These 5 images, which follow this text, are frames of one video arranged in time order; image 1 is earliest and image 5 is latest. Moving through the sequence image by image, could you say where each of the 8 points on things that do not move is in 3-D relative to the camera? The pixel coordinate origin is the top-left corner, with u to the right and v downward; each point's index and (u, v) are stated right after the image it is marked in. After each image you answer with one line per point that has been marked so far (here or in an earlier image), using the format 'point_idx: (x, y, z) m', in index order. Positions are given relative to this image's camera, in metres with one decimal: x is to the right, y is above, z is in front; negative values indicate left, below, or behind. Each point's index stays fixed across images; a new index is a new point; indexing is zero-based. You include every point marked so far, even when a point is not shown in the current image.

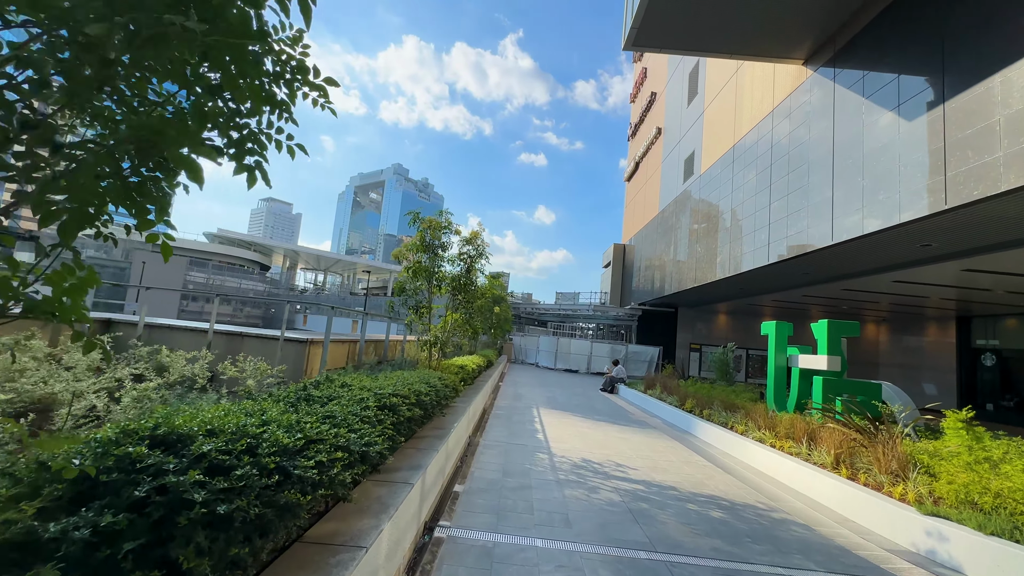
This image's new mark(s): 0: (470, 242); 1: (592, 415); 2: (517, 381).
0: (-0.7, +0.8, +7.5) m
1: (+1.9, -3.0, +10.8) m
2: (+0.2, -3.6, +17.3) m
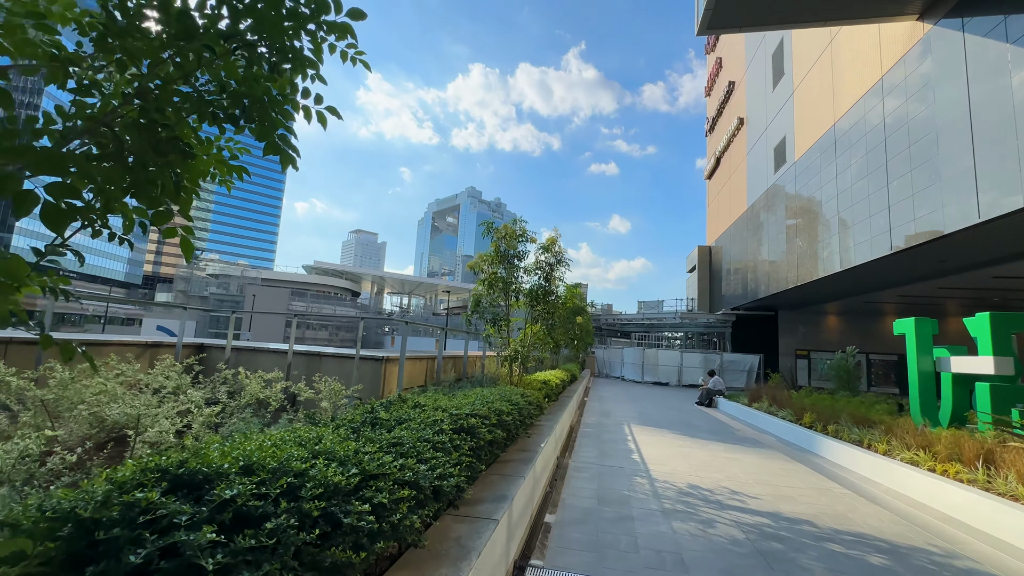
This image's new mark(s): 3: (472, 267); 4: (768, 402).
0: (+0.5, +0.6, +7.0) m
1: (+3.9, -3.1, +9.7) m
2: (+3.3, -3.9, +16.4) m
3: (-0.7, +0.4, +7.0) m
4: (+6.8, -3.0, +12.0) m
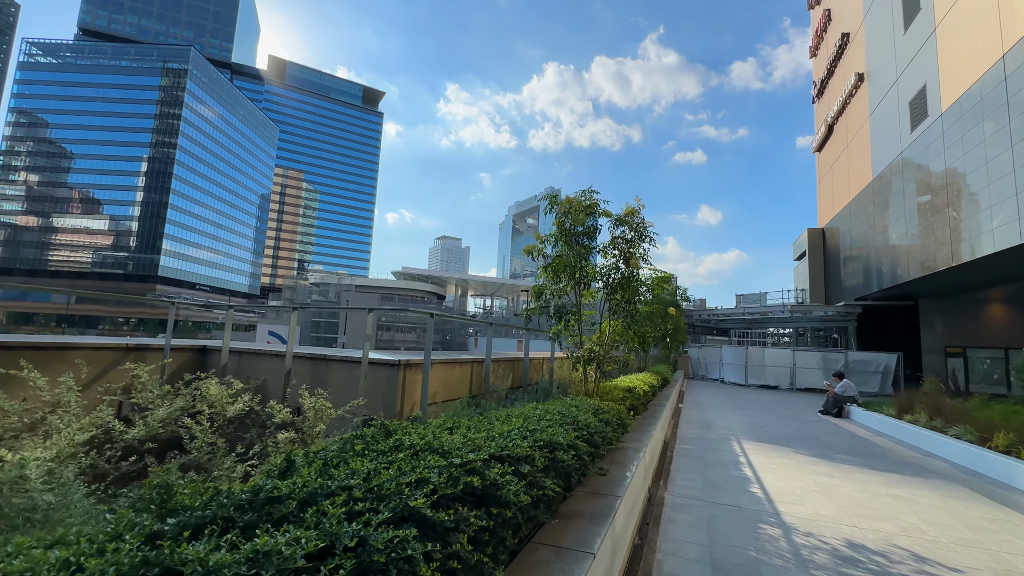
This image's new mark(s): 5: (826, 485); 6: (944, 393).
0: (+1.4, +0.8, +5.6) m
1: (+5.3, -2.8, +7.6) m
2: (+6.0, -3.6, +14.3) m
3: (+0.2, +0.5, +5.8) m
4: (+8.6, -2.6, +9.3) m
5: (+3.9, -2.5, +5.7) m
6: (+10.3, -2.5, +10.8) m
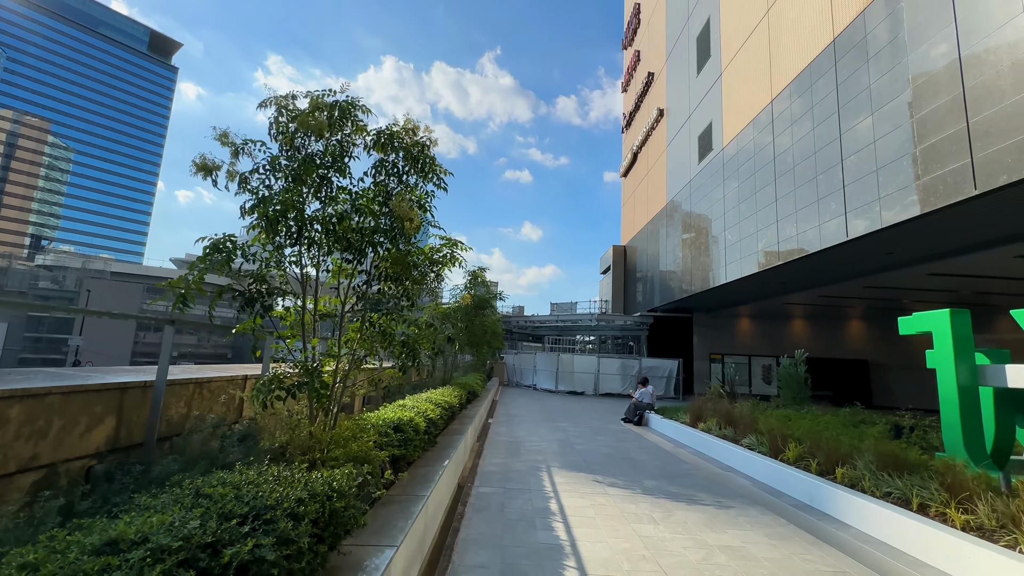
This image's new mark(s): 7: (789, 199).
0: (-0.8, +1.0, +3.3) m
1: (+1.8, -2.8, +6.5) m
2: (0.0, -3.6, +13.0) m
3: (-2.0, +0.8, +3.1) m
4: (+4.3, -2.8, +9.3) m
5: (+1.3, -2.4, +4.3) m
6: (+5.4, -2.7, +11.3) m
7: (+7.9, +2.5, +12.8) m
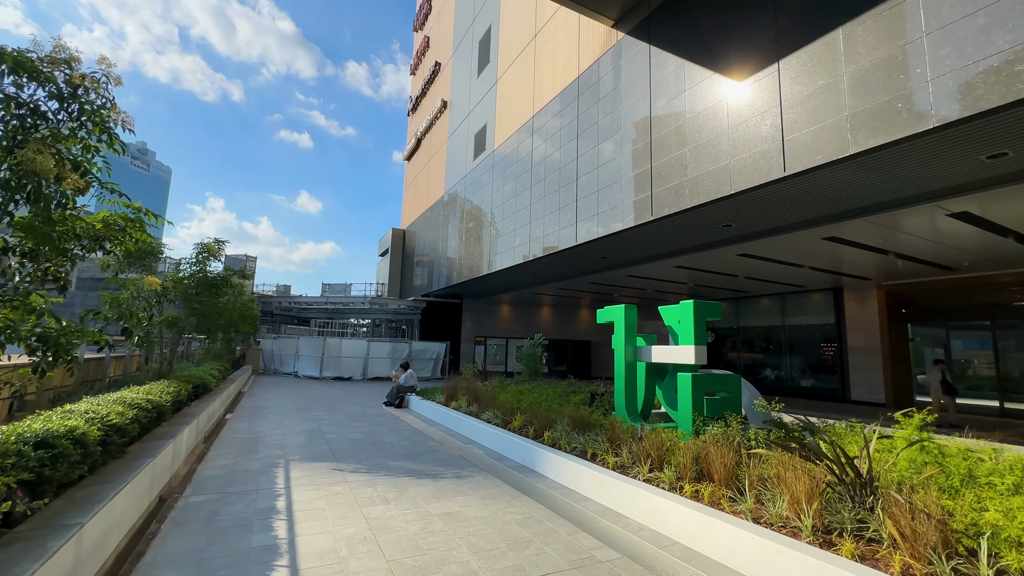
0: (-2.6, +1.2, +2.5) m
1: (-1.9, -2.6, +6.7) m
2: (-6.5, -3.1, +11.6) m
3: (-3.6, +1.0, +1.8) m
4: (-1.0, -2.5, +10.3) m
5: (-1.3, -2.3, +4.5) m
6: (-1.0, -2.5, +12.6) m
7: (+0.9, +2.8, +14.9) m
